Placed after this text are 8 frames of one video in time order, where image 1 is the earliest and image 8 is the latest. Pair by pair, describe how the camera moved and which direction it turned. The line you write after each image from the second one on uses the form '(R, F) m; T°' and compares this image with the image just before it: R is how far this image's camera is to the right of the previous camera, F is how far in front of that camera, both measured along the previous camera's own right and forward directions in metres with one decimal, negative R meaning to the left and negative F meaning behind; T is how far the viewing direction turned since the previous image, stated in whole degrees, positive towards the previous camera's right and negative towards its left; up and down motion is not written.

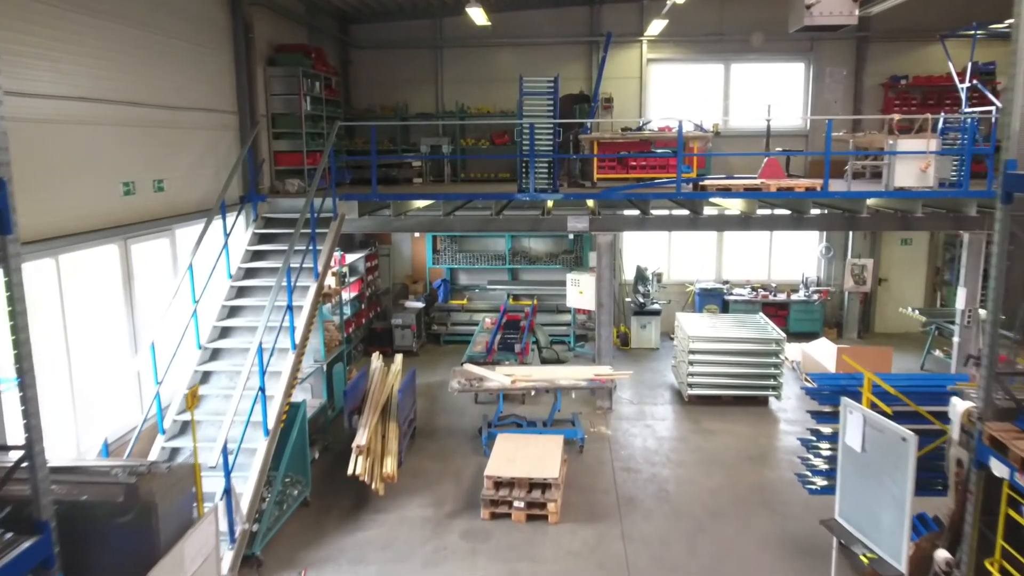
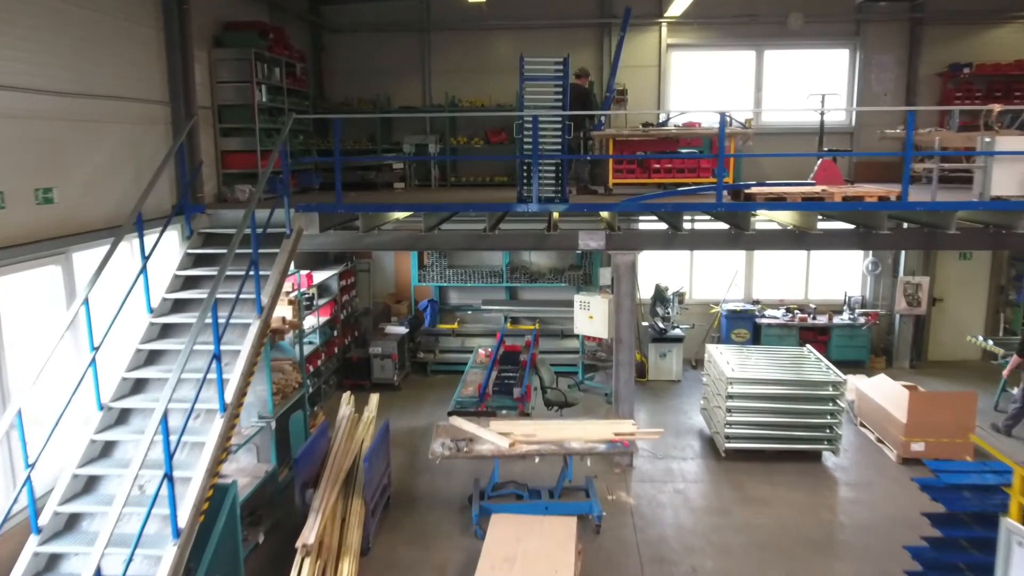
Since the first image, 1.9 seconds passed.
(0.0, +1.5) m; 0°
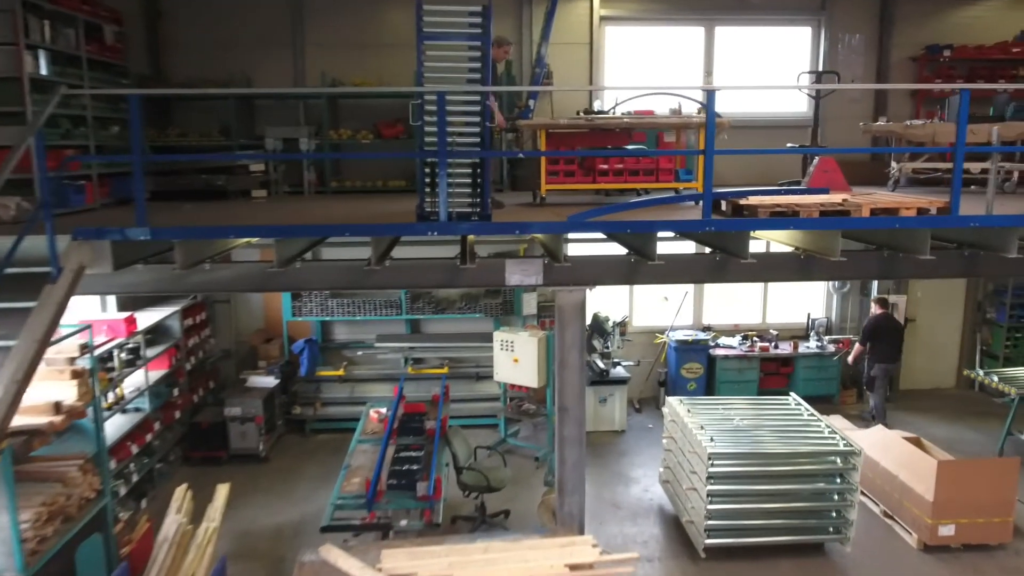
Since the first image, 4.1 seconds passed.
(0.0, +2.0) m; +7°
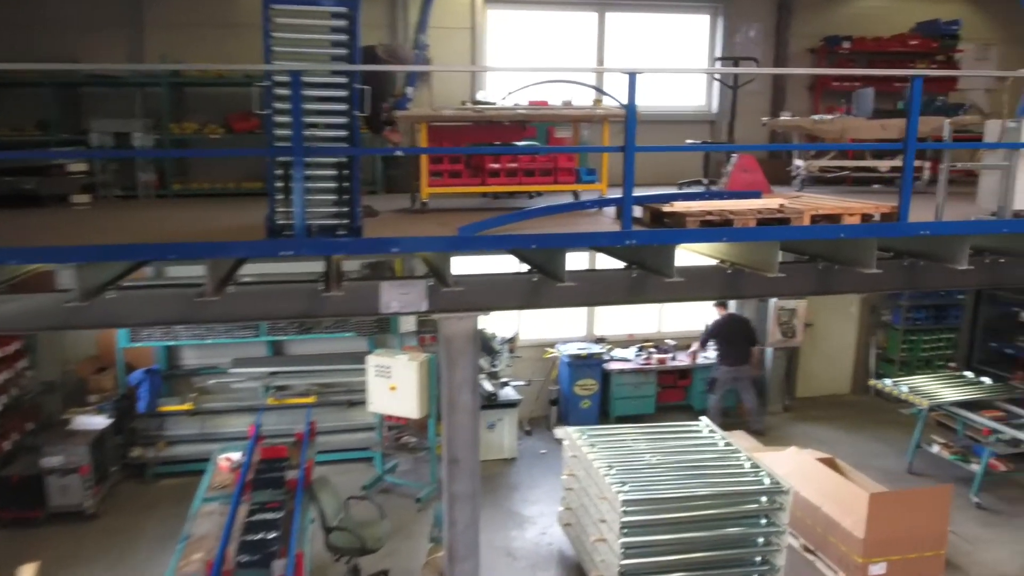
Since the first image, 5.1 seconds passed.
(0.0, +0.9) m; +9°
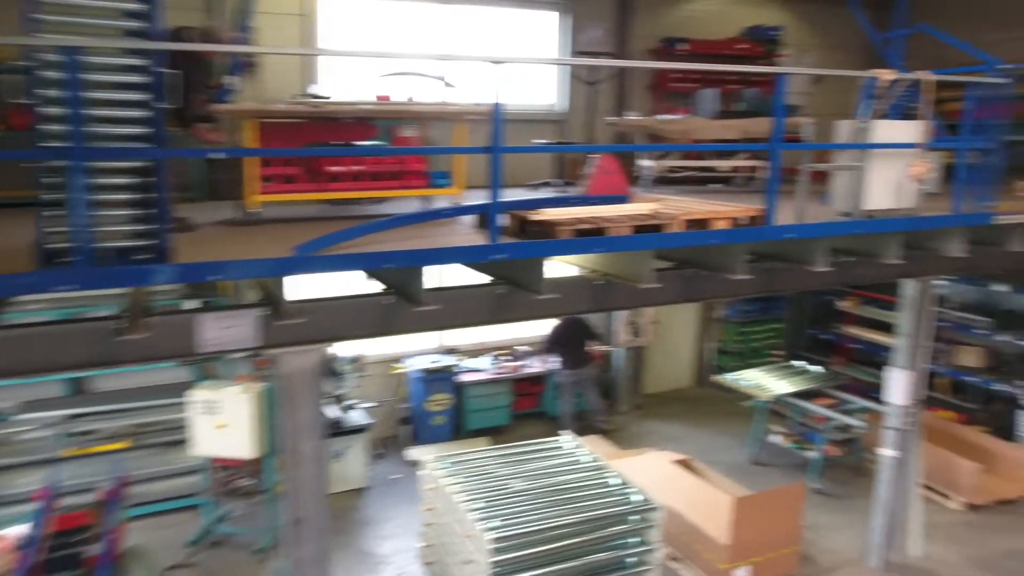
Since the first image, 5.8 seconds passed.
(0.0, +0.5) m; +12°
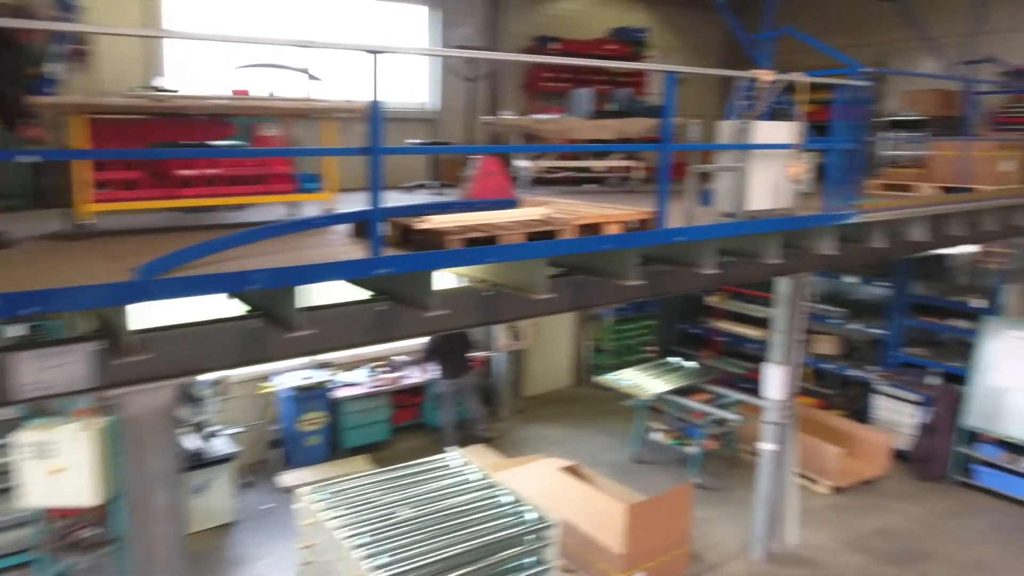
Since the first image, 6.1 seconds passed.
(-0.1, +0.3) m; +10°
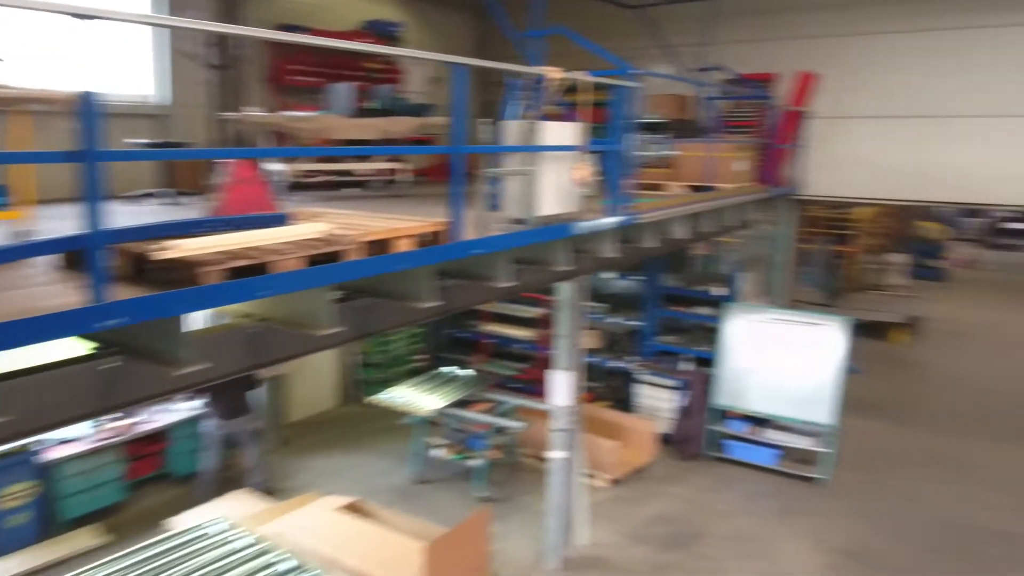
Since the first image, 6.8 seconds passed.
(-0.1, +0.5) m; +19°
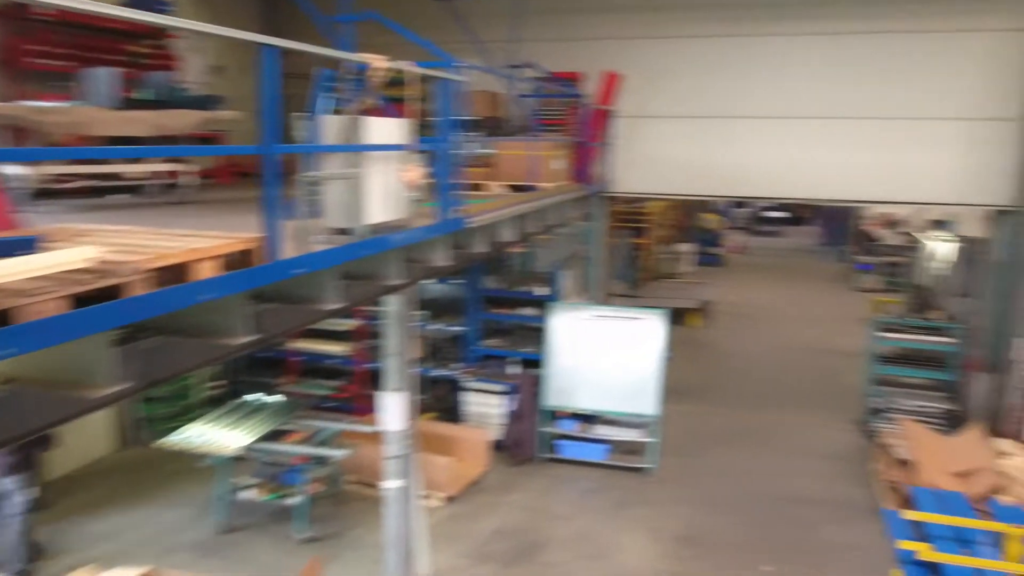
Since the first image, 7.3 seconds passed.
(-0.1, +0.5) m; +15°
